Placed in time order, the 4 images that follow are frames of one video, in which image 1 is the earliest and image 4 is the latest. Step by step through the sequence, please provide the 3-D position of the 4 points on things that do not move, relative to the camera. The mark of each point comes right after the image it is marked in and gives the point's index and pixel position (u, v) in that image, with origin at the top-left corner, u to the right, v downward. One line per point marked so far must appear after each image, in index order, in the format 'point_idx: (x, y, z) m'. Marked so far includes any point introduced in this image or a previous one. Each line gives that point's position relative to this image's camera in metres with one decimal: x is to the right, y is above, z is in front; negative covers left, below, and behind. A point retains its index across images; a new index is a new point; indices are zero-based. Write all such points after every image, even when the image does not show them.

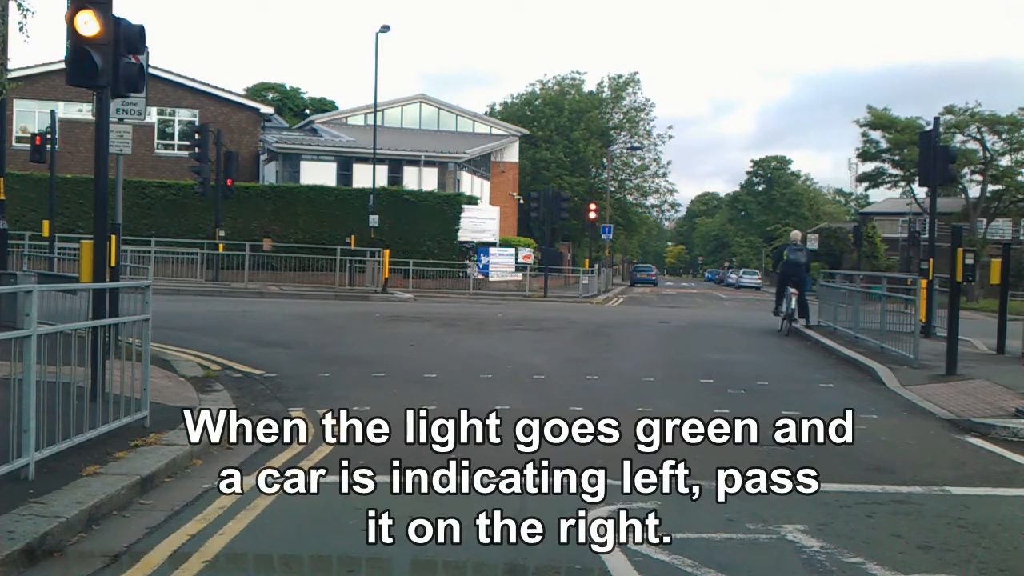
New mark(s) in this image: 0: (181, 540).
0: (-1.9, -1.4, +5.5) m
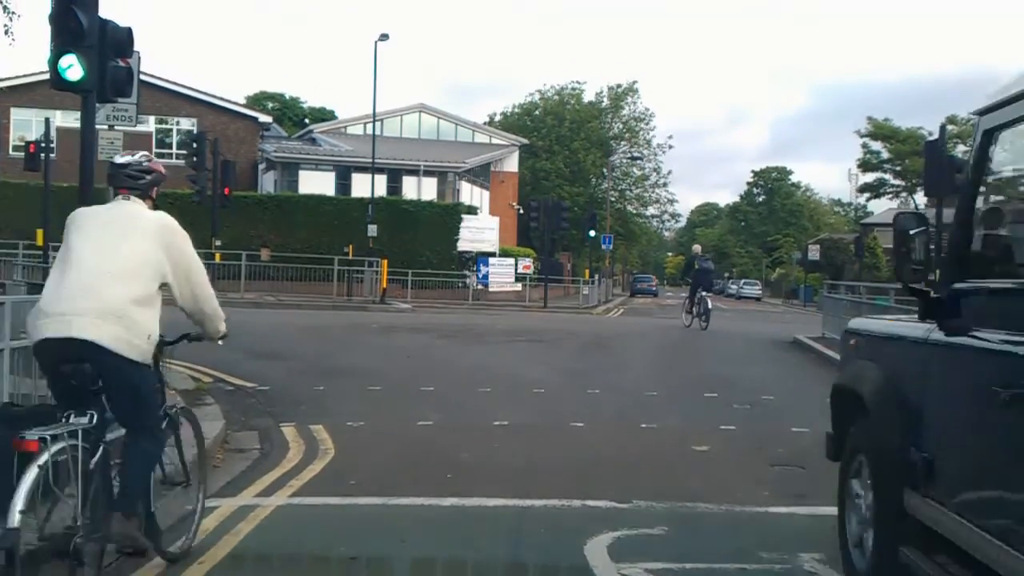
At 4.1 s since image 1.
0: (-1.9, -1.5, +5.2) m
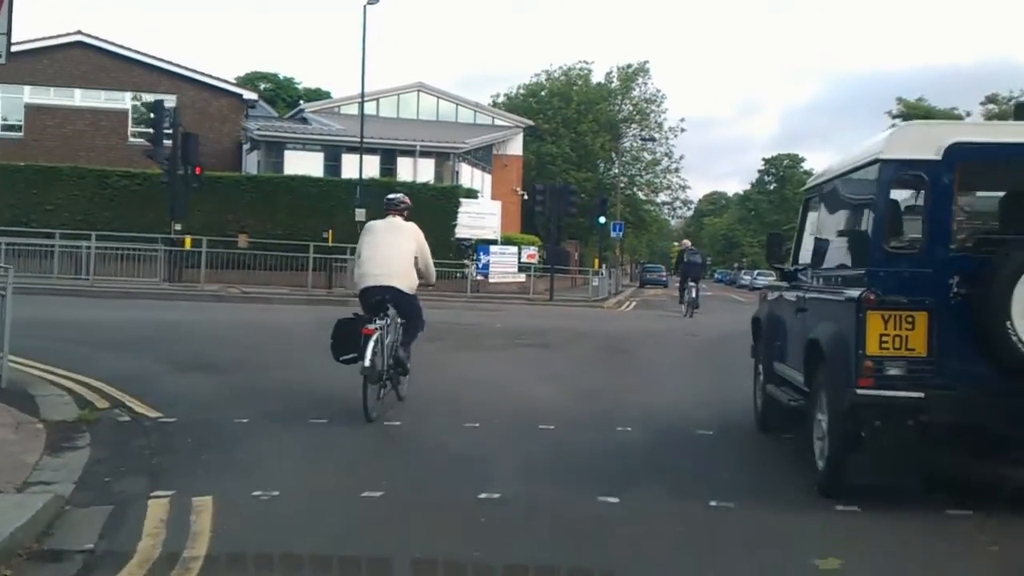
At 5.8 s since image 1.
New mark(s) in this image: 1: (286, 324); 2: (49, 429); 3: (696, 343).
0: (-1.9, -1.5, +2.3) m
1: (-4.0, -0.6, +17.2) m
2: (-3.6, -1.1, +7.6) m
3: (+3.4, -1.0, +17.8) m
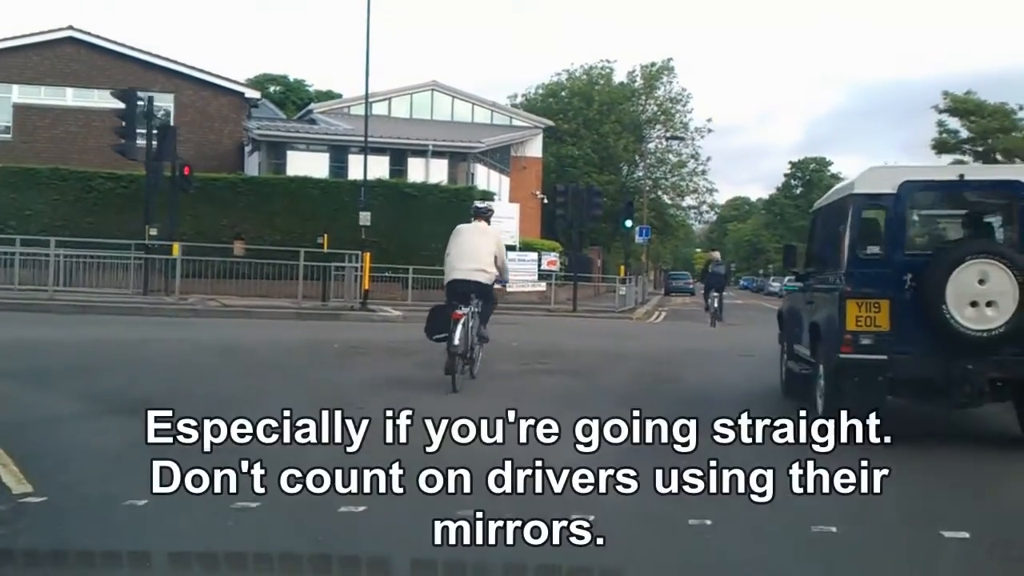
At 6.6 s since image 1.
0: (-1.9, -1.6, -0.1) m
1: (-3.7, -0.8, +14.8) m
2: (-3.5, -1.2, +5.2) m
3: (+3.7, -1.1, +15.3) m
